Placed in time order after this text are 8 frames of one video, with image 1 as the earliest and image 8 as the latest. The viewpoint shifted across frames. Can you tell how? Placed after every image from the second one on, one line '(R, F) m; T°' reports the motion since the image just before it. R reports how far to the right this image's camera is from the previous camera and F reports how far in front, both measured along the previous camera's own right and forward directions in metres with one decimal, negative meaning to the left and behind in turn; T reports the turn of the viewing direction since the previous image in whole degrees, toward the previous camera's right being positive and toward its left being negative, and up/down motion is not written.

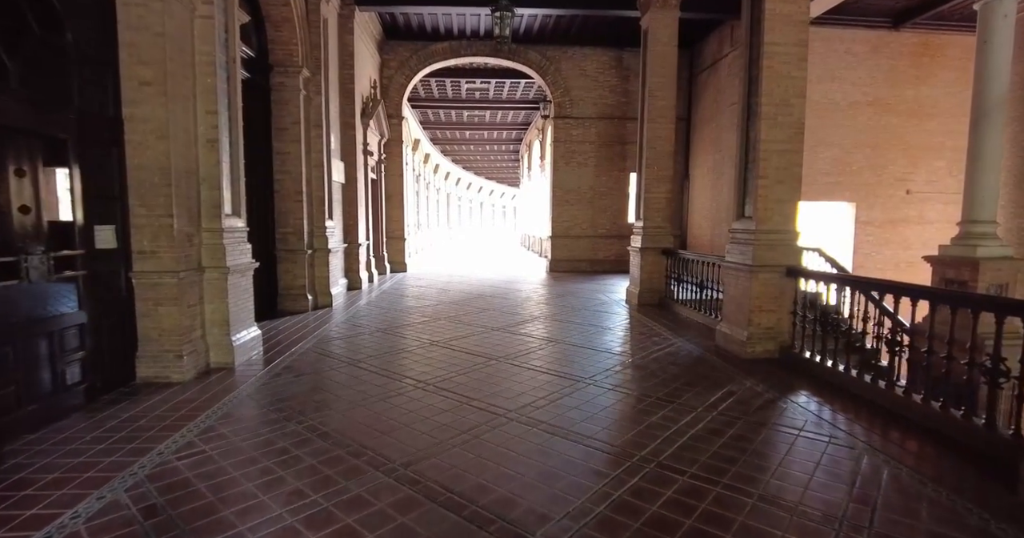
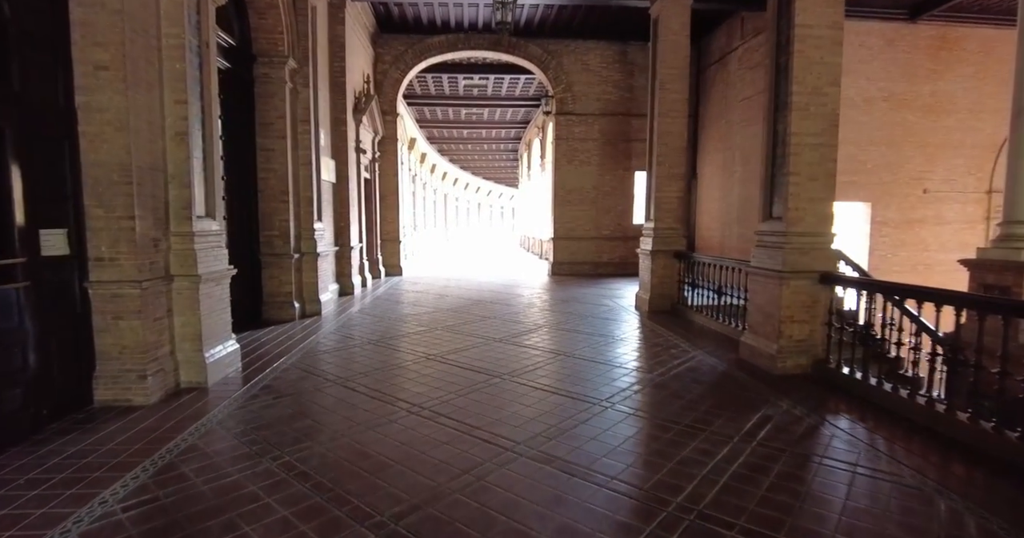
(-0.1, +0.5) m; 0°
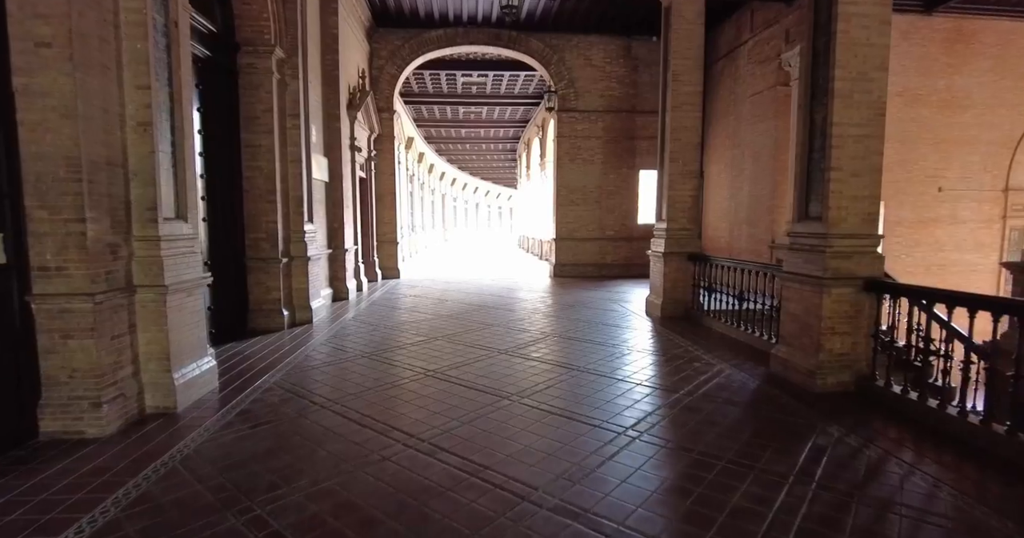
(-0.1, +0.5) m; 0°
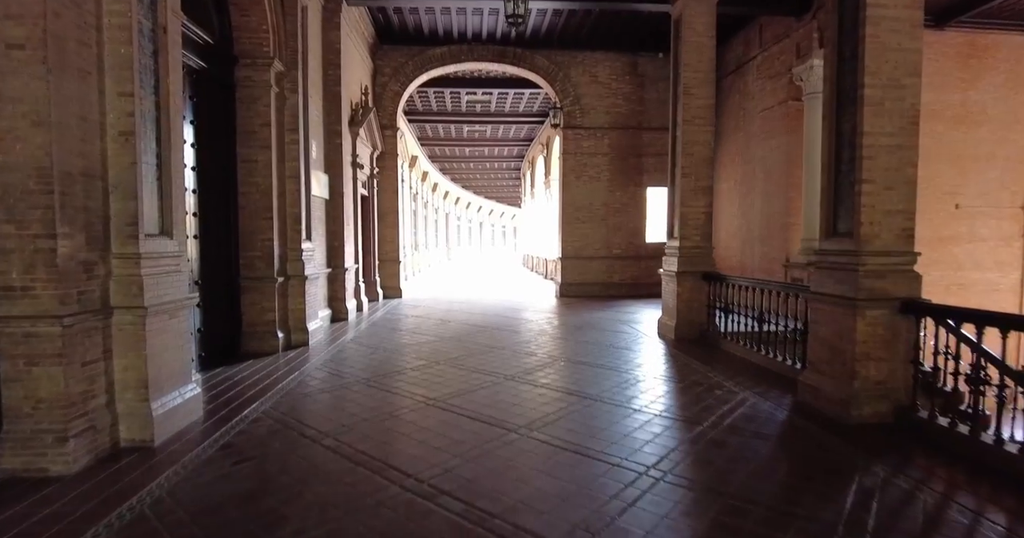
(0.0, +0.3) m; 0°
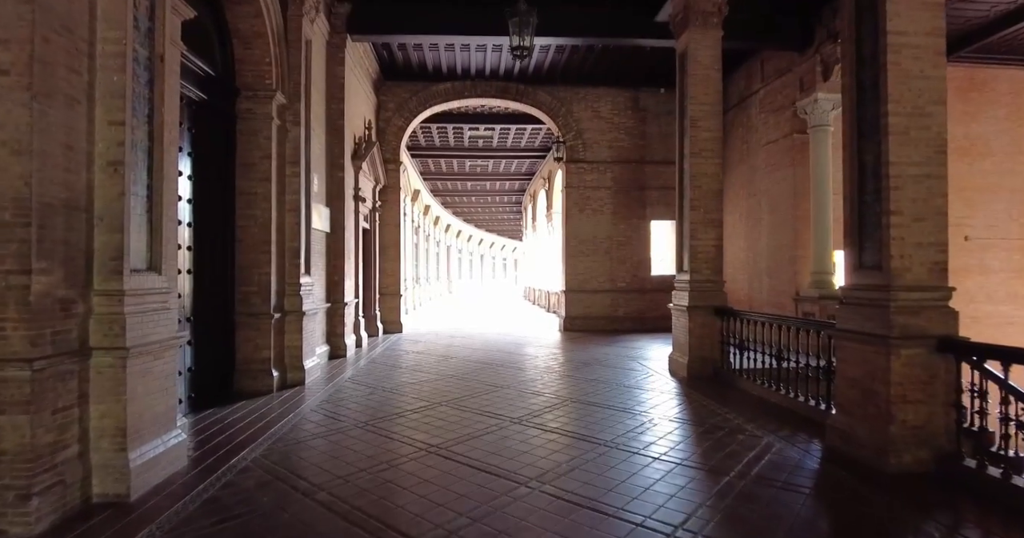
(-0.1, +0.2) m; 0°
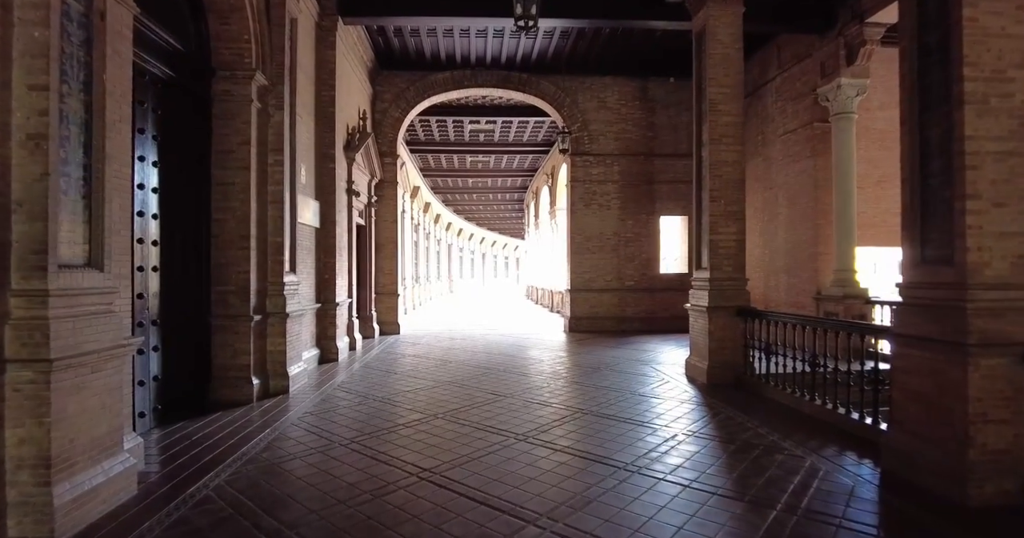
(0.0, +0.6) m; 0°
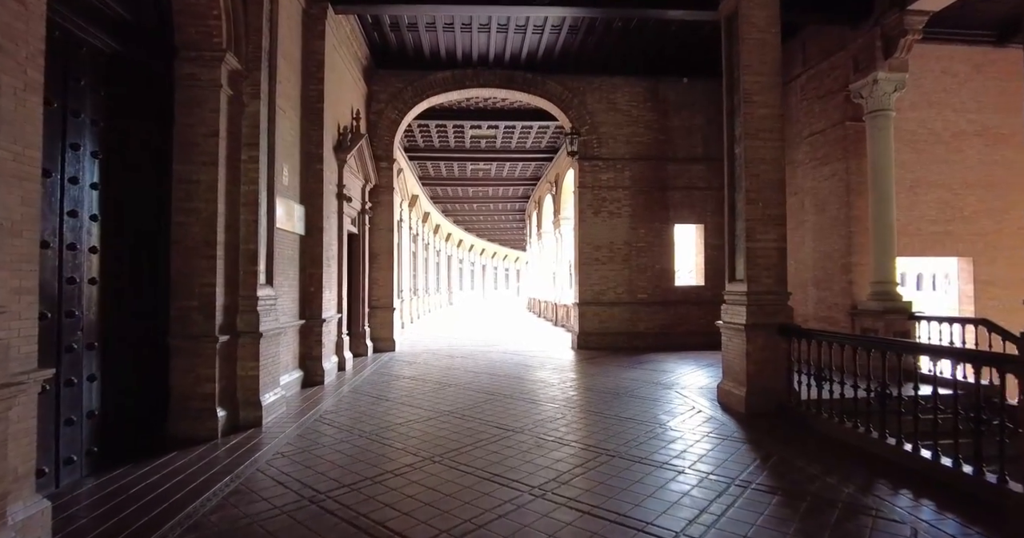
(-0.1, +0.8) m; 0°
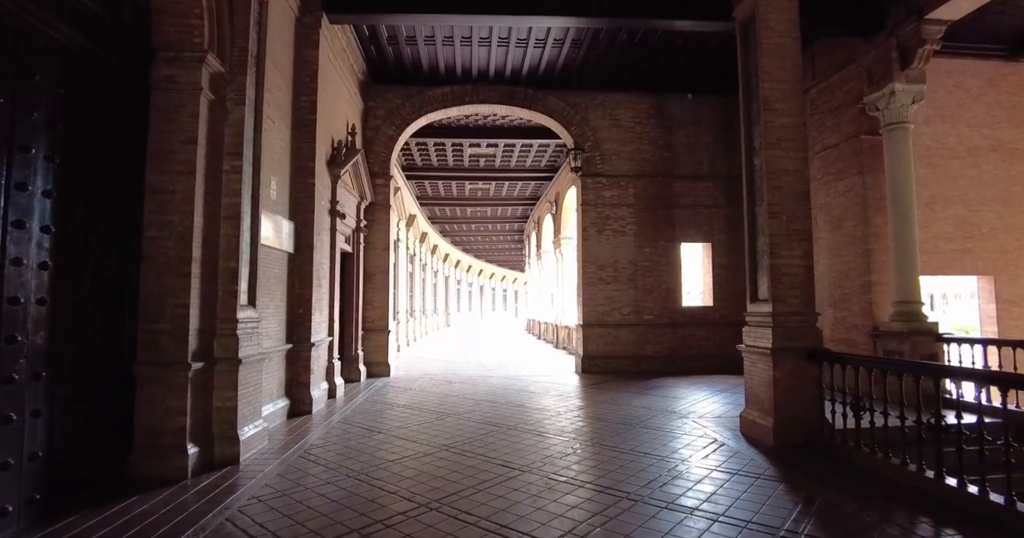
(-0.1, +0.4) m; 0°
